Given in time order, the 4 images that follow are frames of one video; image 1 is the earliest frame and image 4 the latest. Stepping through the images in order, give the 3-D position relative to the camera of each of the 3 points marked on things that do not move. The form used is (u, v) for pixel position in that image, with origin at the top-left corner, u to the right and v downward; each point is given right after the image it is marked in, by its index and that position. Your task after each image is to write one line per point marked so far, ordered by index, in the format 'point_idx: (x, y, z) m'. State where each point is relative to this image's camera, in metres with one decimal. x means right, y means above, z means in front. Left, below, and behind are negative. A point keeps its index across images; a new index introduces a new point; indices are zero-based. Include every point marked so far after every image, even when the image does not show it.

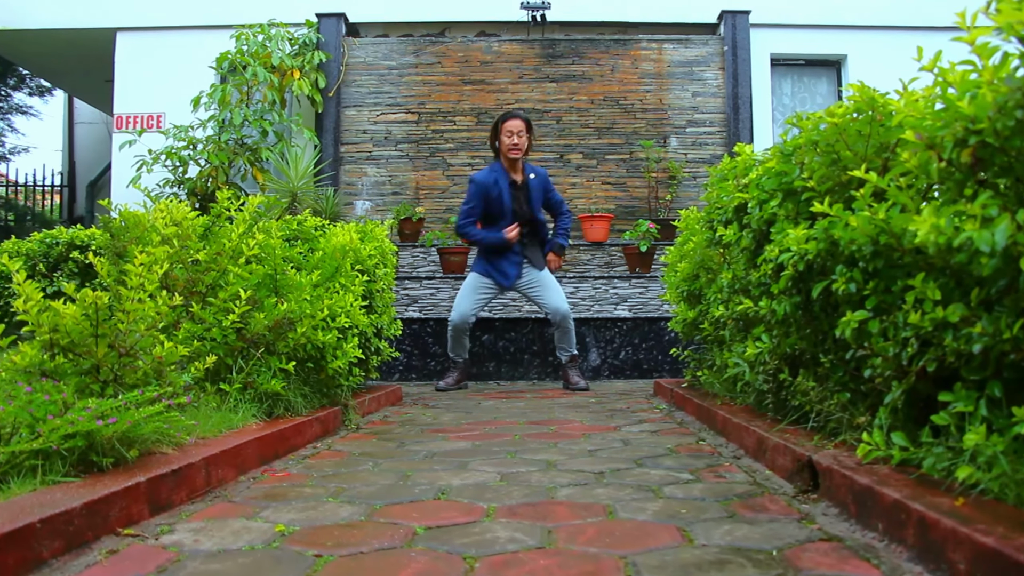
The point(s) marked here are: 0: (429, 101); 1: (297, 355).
0: (-0.6, +1.3, +7.5) m
1: (-0.6, -0.2, +3.0) m
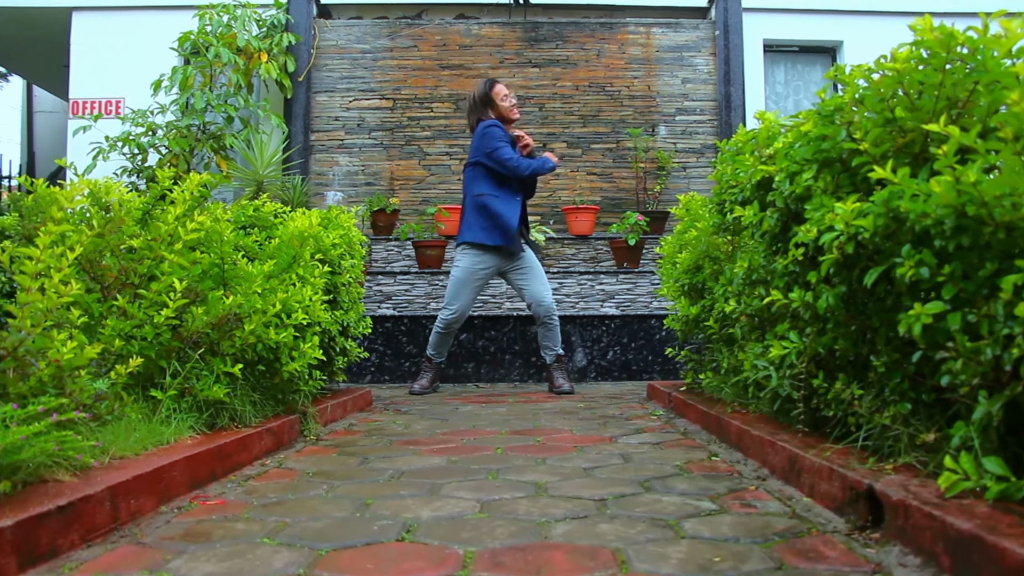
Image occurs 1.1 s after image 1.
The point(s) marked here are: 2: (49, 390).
0: (-0.7, +1.3, +7.1) m
1: (-0.6, -0.2, +2.6) m
2: (-0.8, -0.2, +1.8) m
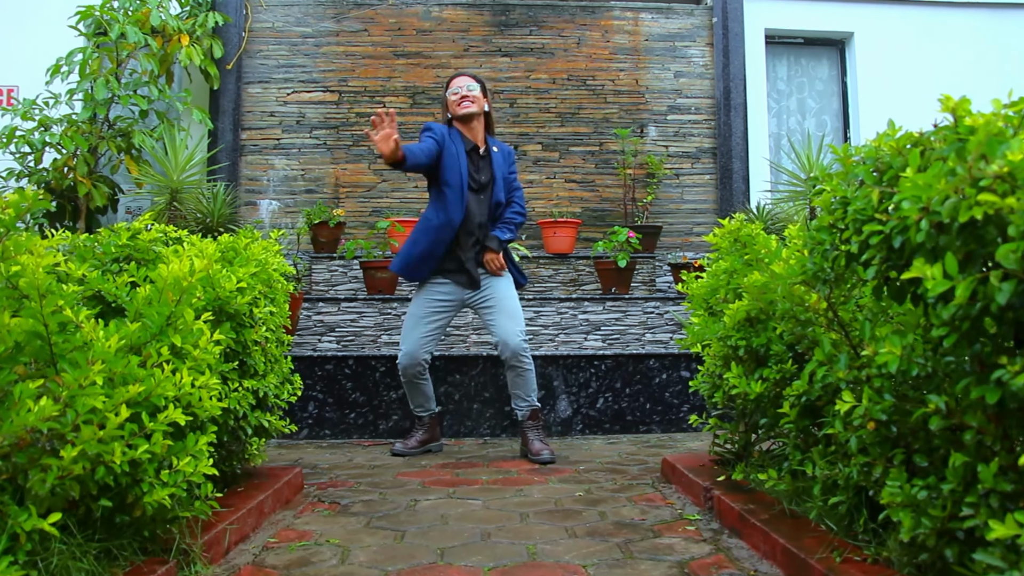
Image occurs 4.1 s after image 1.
0: (-0.9, +1.2, +6.1) m
1: (-0.6, -0.3, +1.6) m
2: (-0.7, -0.3, +0.8) m
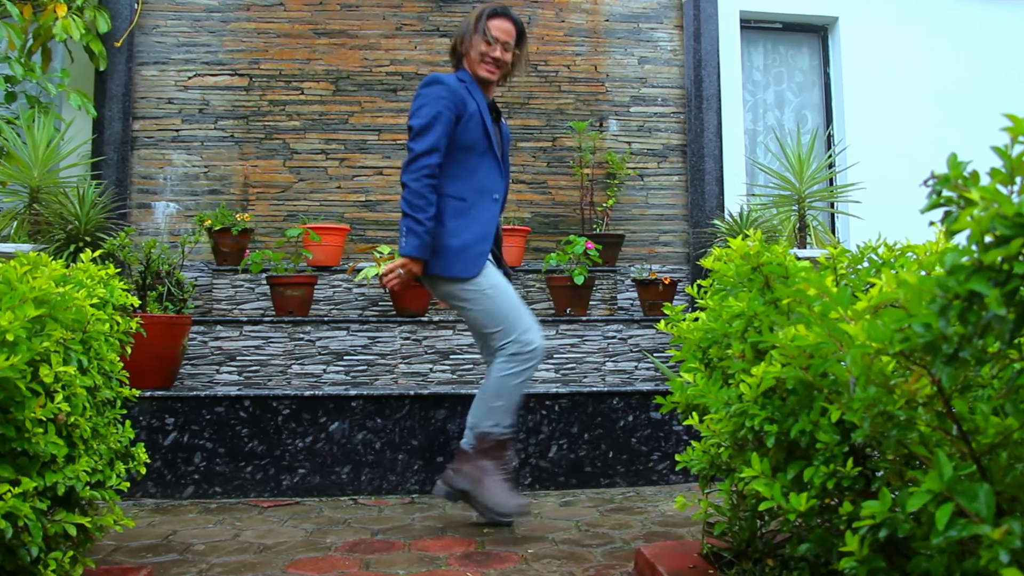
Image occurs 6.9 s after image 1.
0: (-1.2, +1.1, +5.2) m
1: (-0.7, -0.4, +0.7) m
2: (-0.8, -0.4, -0.1) m
